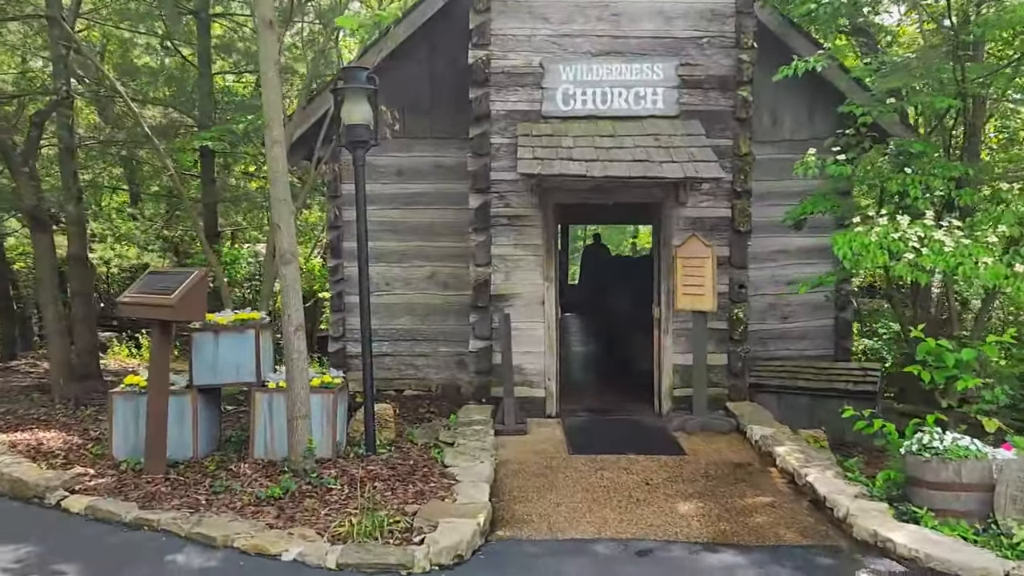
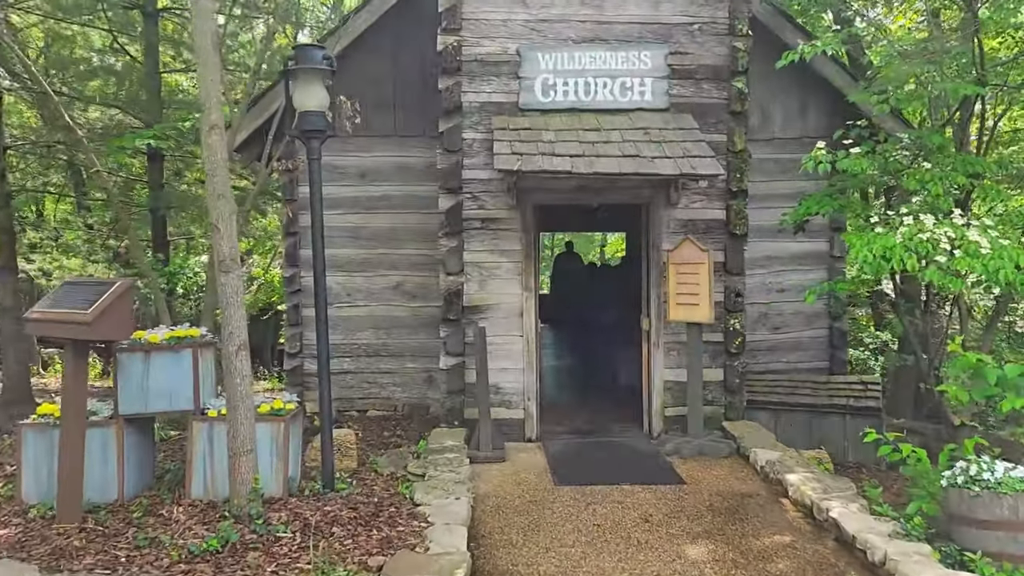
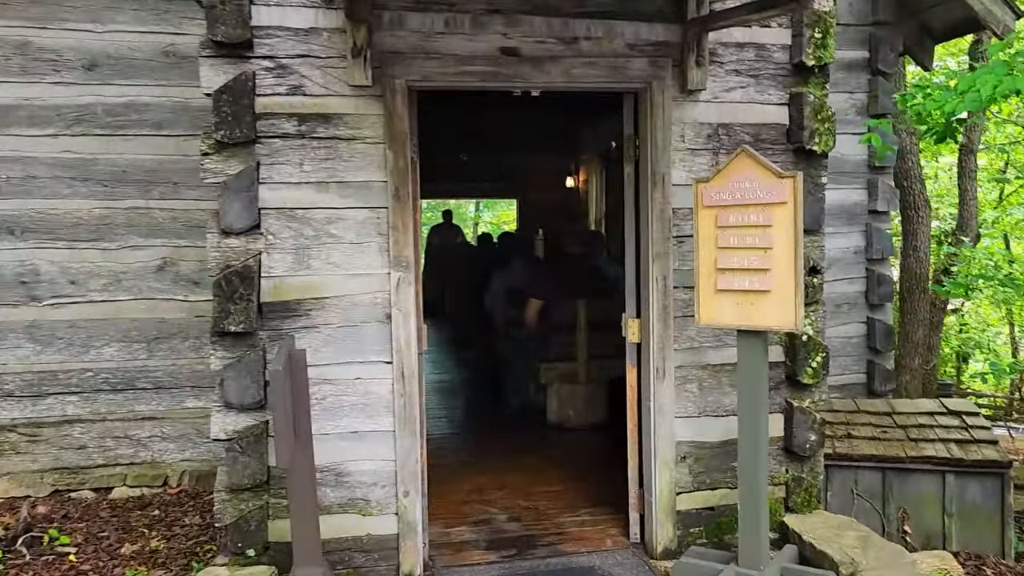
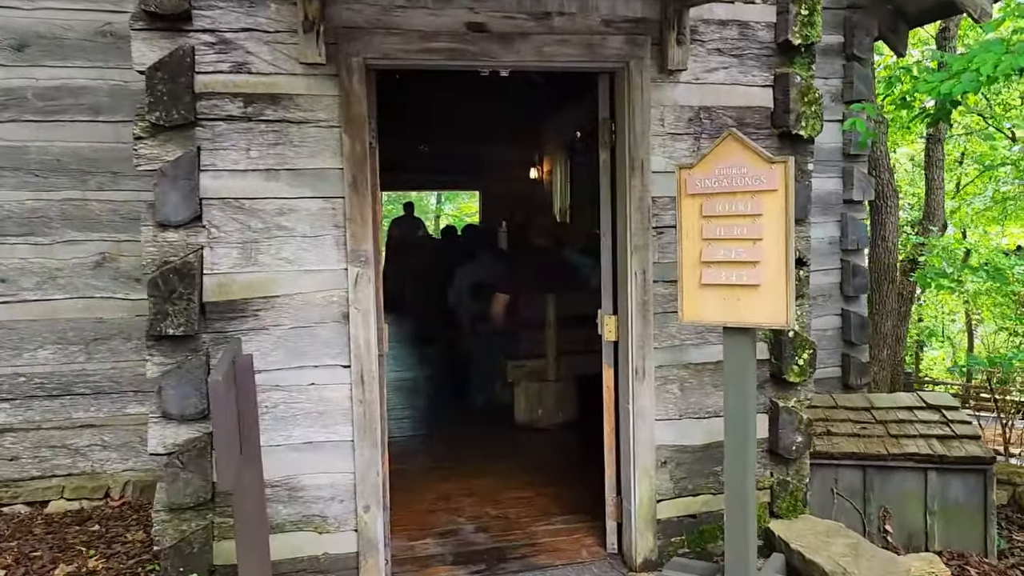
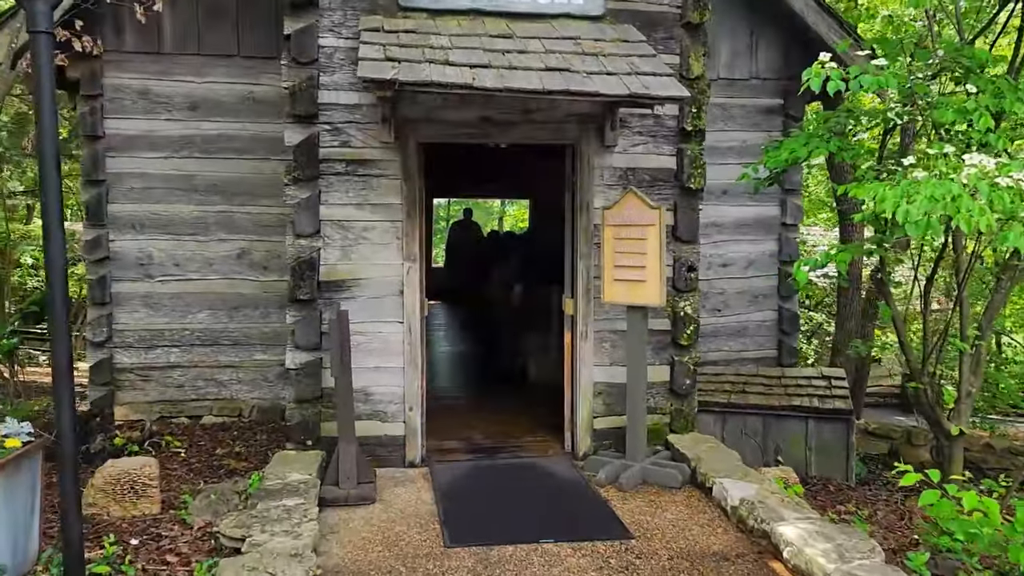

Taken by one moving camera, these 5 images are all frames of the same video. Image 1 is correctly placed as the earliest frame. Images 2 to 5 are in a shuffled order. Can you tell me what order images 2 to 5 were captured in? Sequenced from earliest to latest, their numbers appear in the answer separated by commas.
2, 5, 3, 4
